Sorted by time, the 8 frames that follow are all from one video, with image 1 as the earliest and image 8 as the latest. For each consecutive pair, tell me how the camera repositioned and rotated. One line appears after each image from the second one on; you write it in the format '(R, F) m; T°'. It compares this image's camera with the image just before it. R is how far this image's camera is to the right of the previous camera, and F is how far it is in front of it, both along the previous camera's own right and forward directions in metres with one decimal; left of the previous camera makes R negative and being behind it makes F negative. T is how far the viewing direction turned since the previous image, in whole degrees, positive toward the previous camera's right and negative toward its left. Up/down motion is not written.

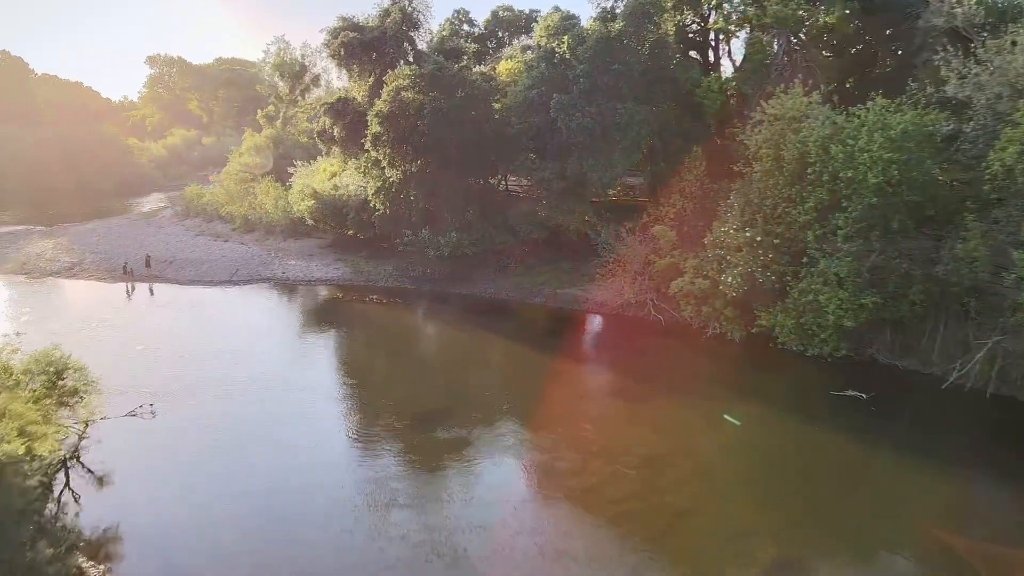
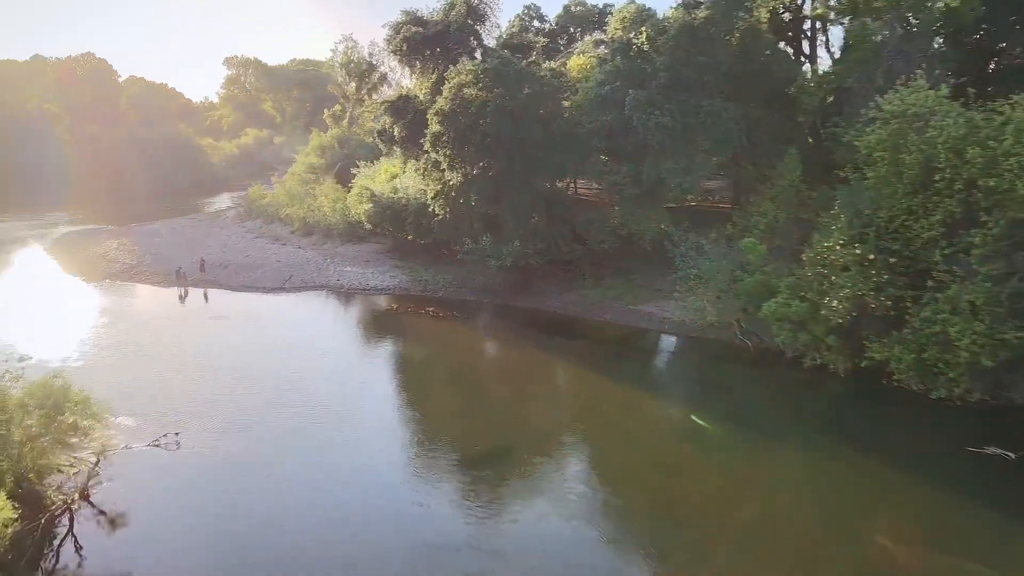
(0.0, +2.1) m; -5°
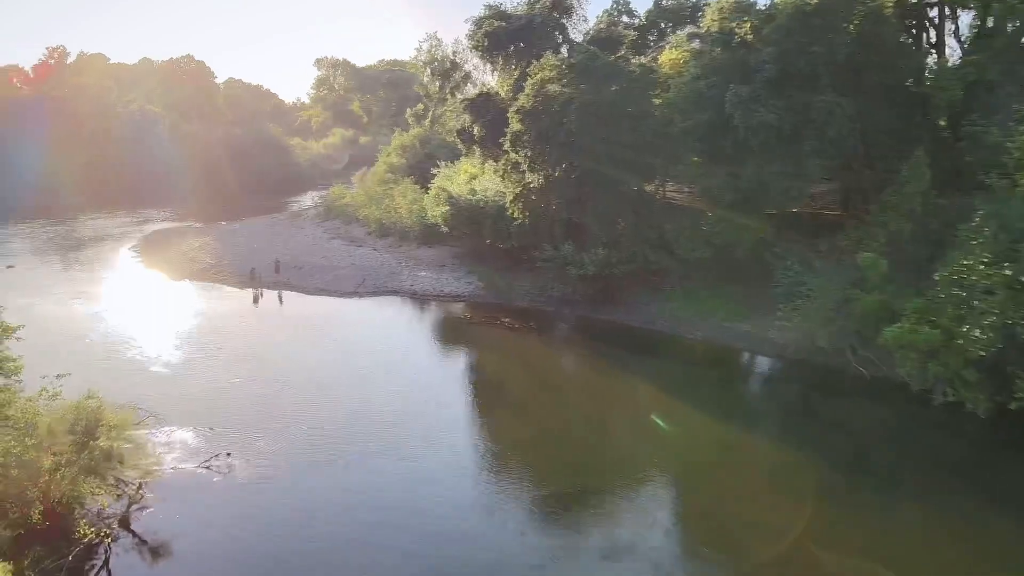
(-0.1, +1.6) m; -6°
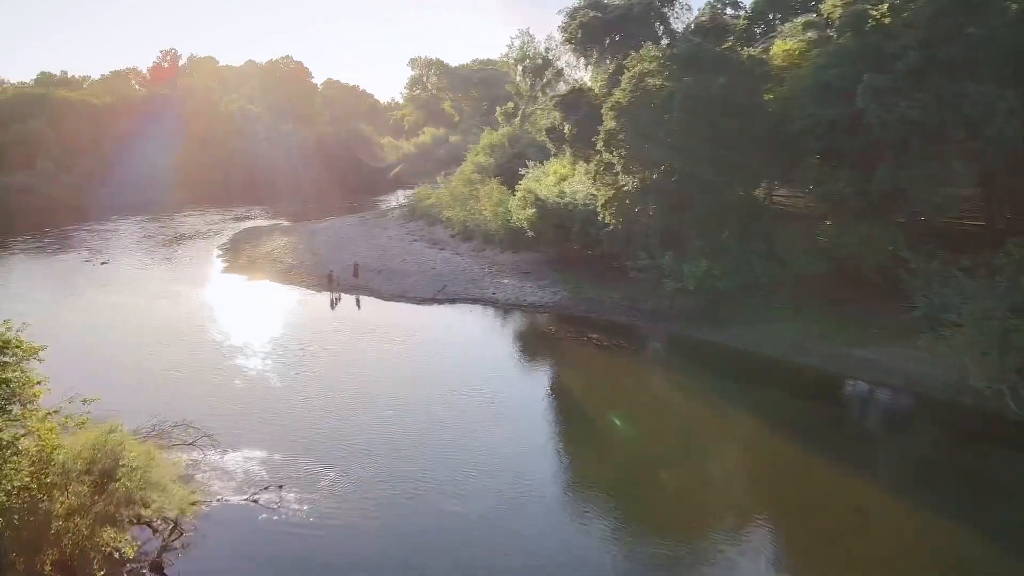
(-0.1, +1.8) m; -7°
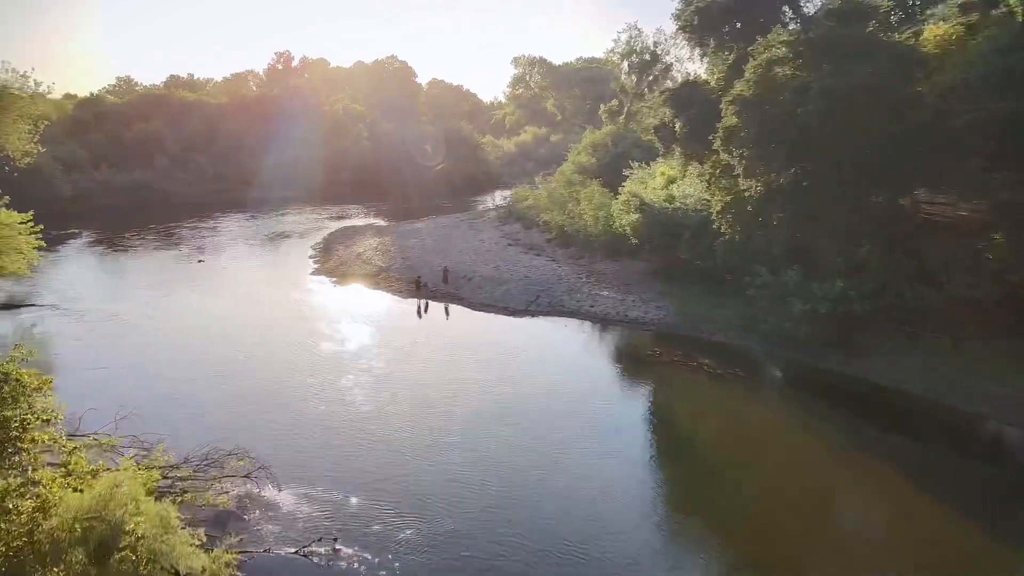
(-0.1, +2.0) m; -8°
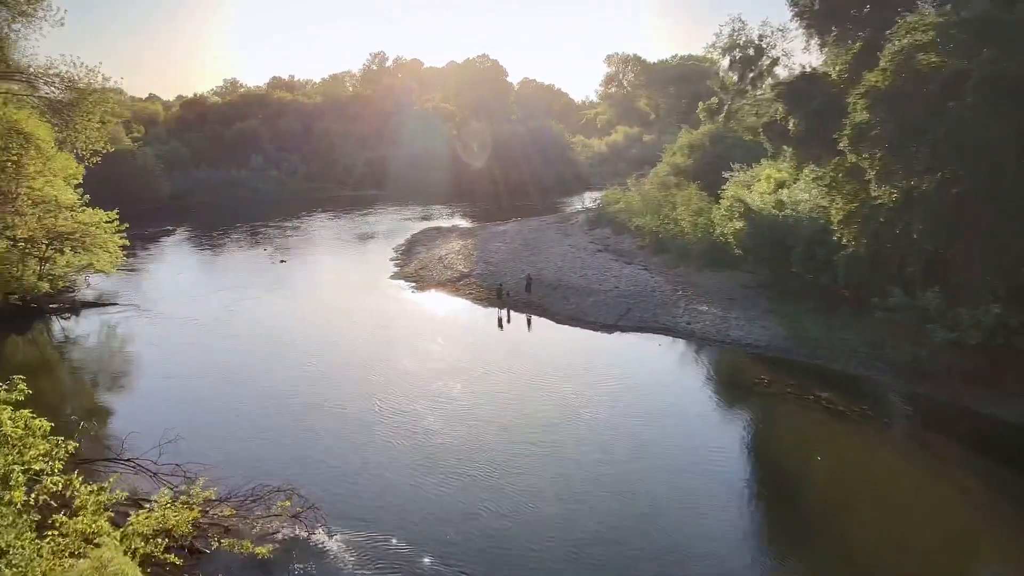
(-0.1, +1.8) m; -7°
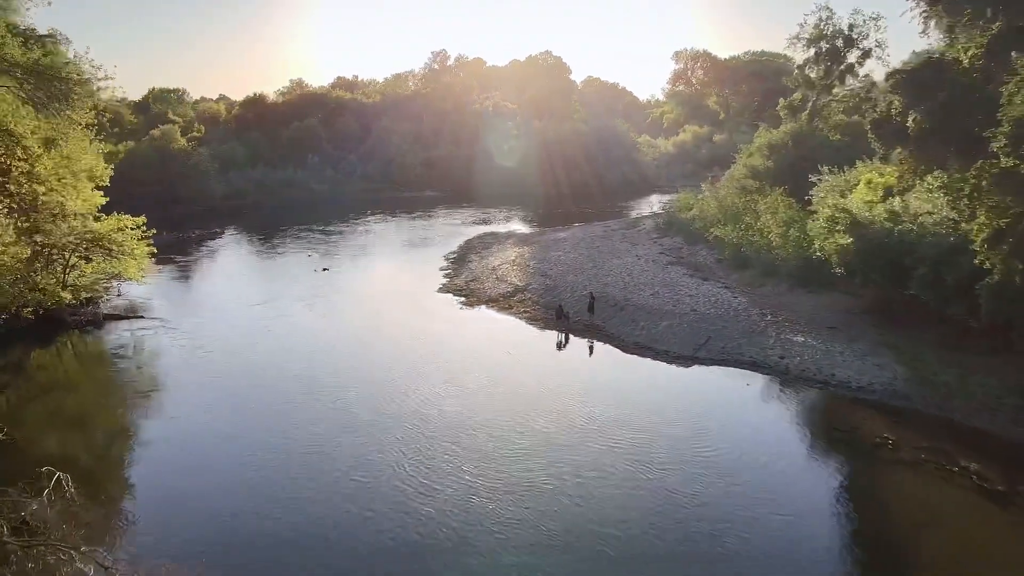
(0.0, +2.8) m; -5°
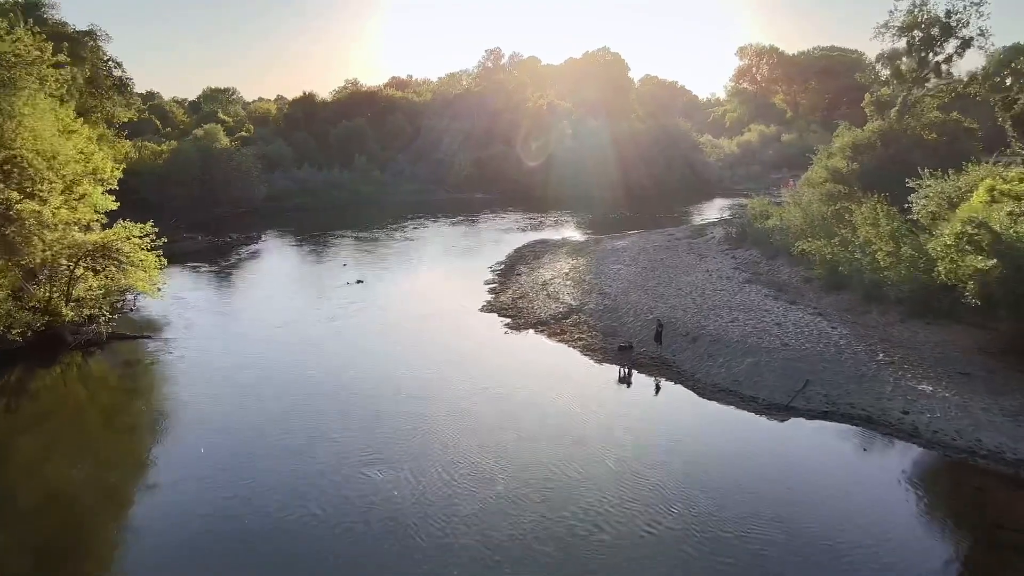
(0.0, +3.1) m; -4°
